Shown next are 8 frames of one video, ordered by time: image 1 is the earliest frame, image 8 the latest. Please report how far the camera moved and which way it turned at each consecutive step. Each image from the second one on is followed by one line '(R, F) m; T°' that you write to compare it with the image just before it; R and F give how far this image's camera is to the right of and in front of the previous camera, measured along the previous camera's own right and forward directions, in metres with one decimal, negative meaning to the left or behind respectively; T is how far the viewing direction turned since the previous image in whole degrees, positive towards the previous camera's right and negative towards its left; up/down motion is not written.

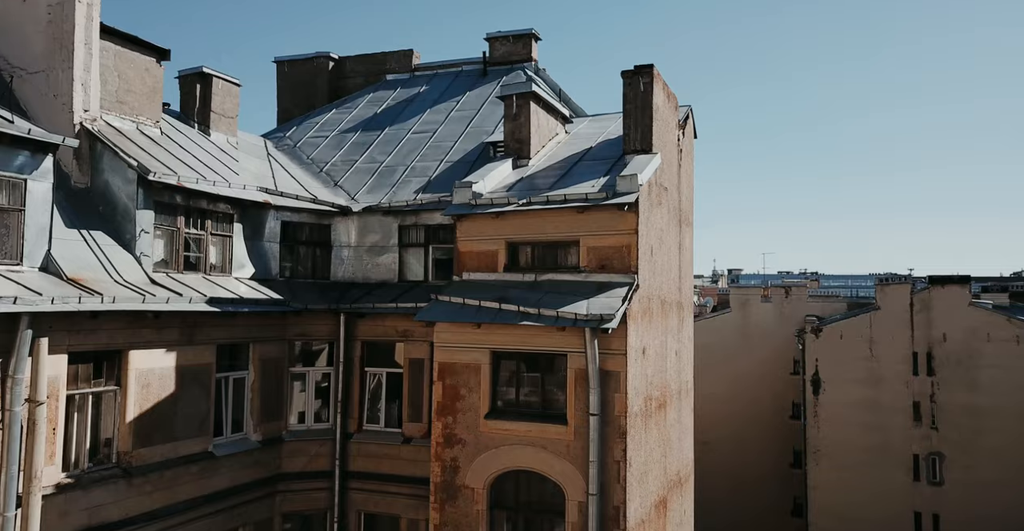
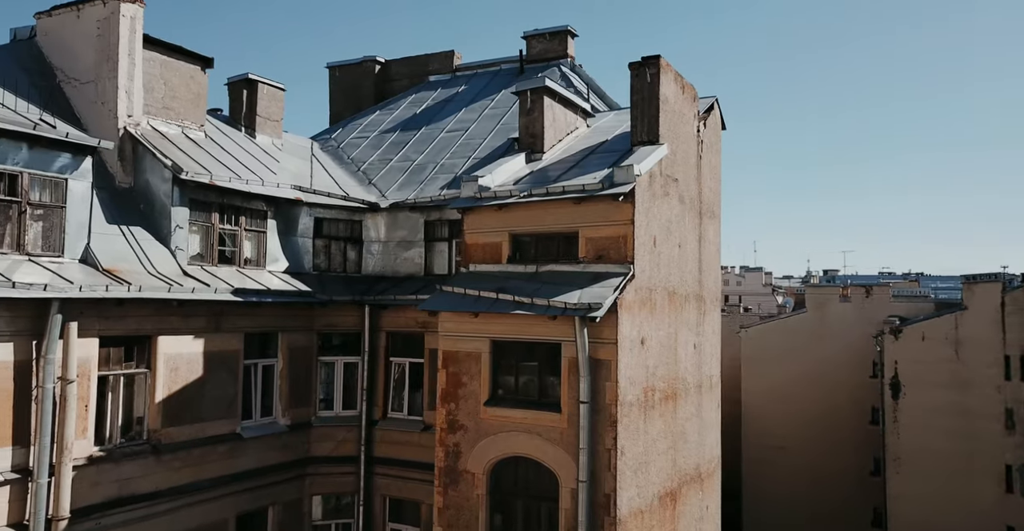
(+2.3, -0.2) m; -8°
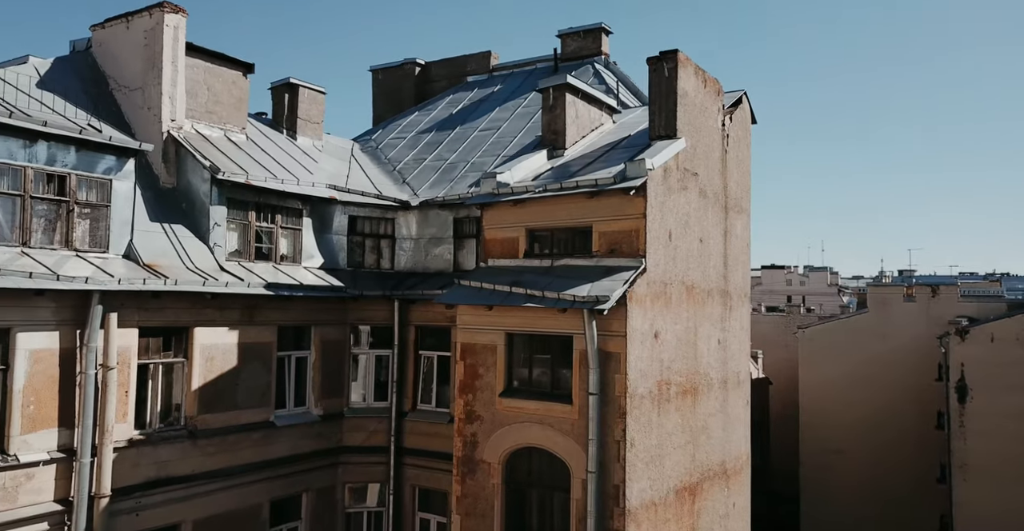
(+1.3, -0.3) m; -5°
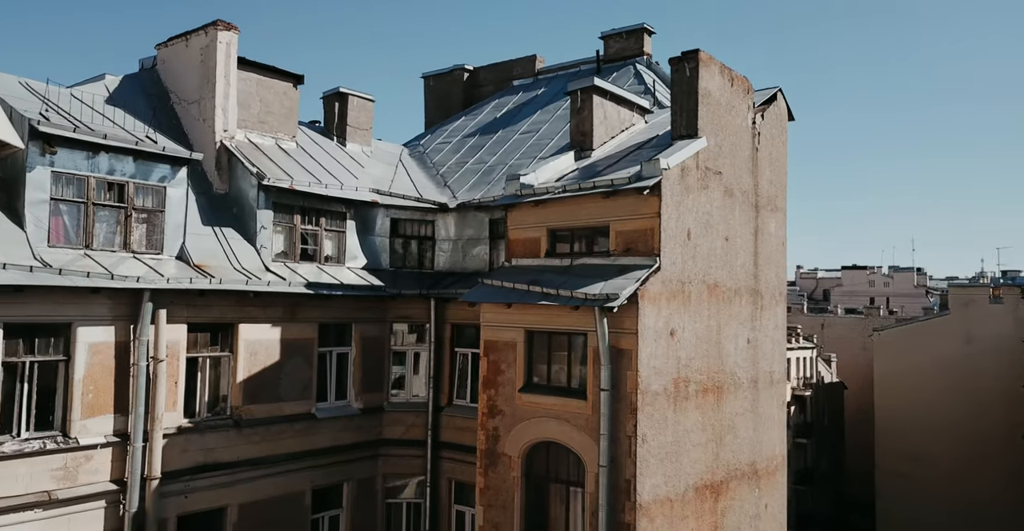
(+1.7, -0.4) m; -7°
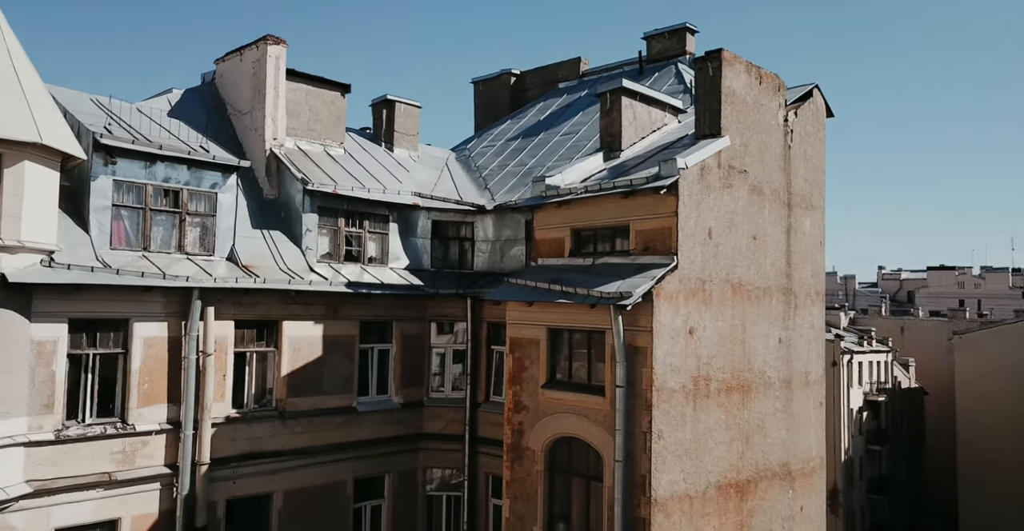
(+1.4, -0.4) m; -6°
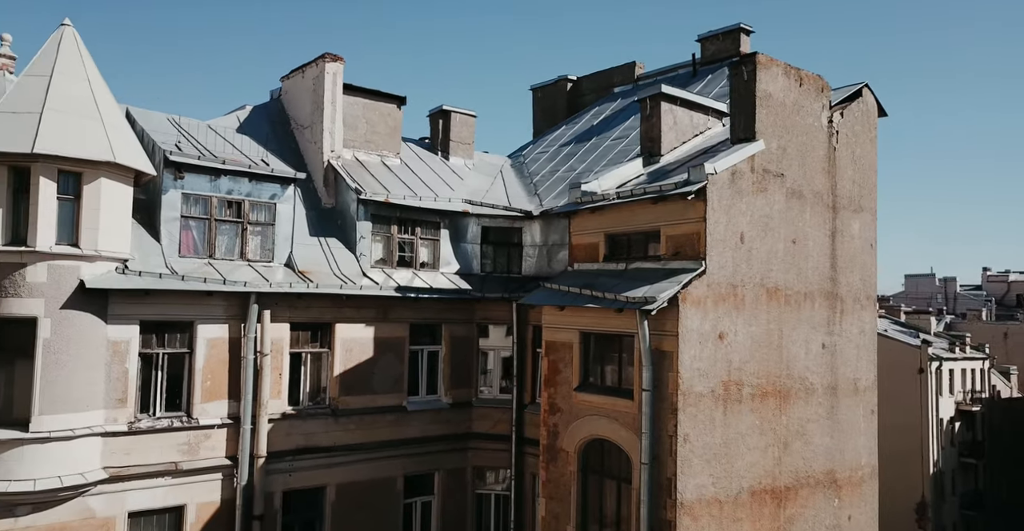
(+1.4, -0.4) m; -7°
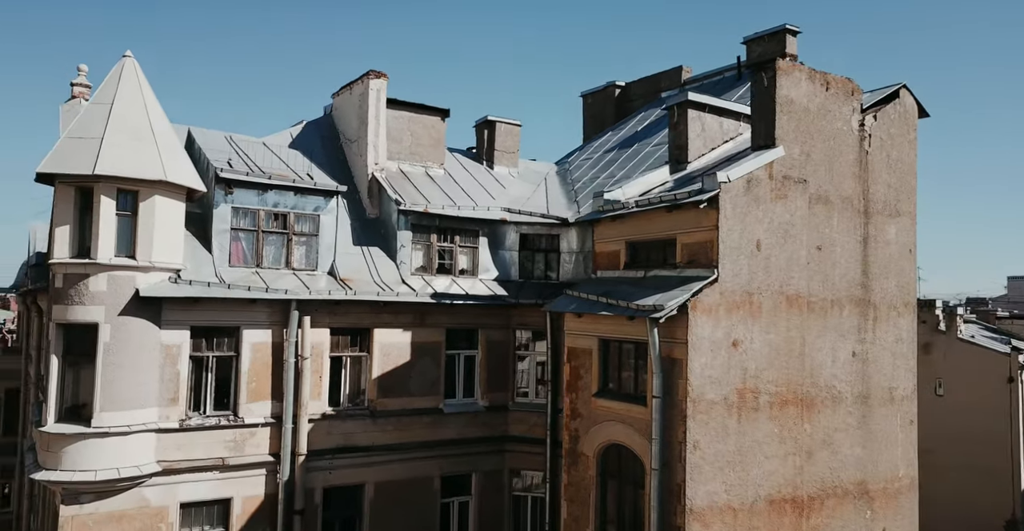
(+1.8, -0.4) m; -7°
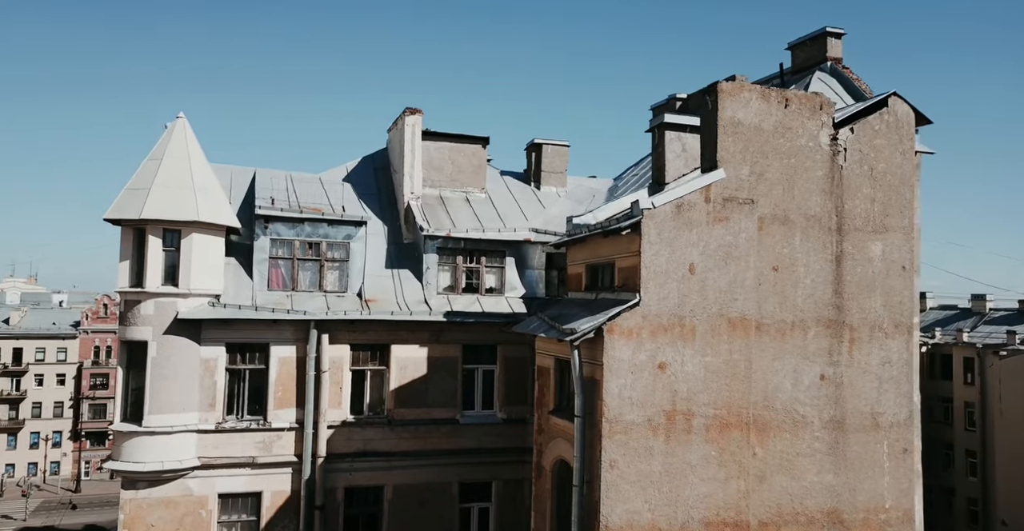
(+6.3, -0.4) m; -16°
